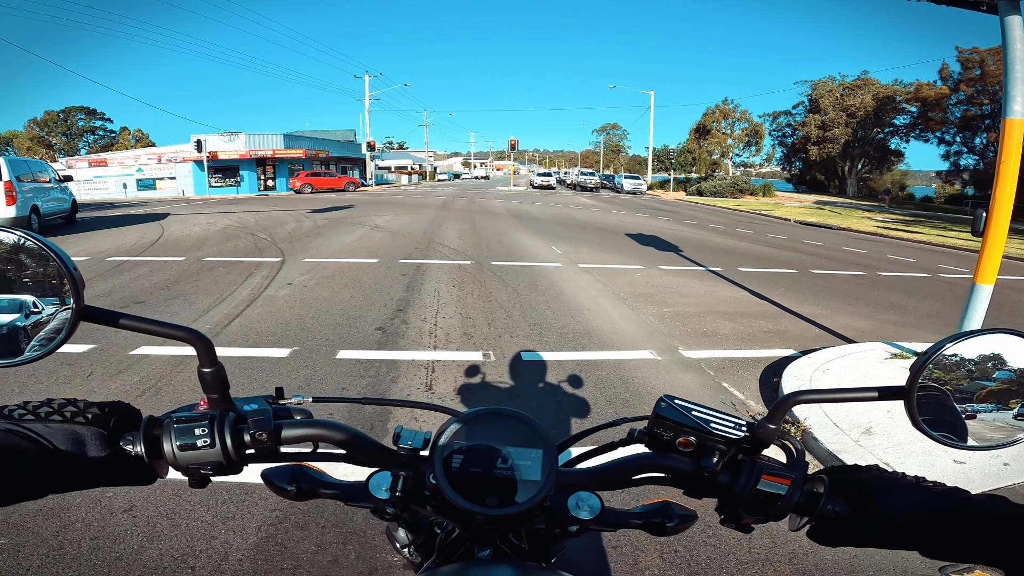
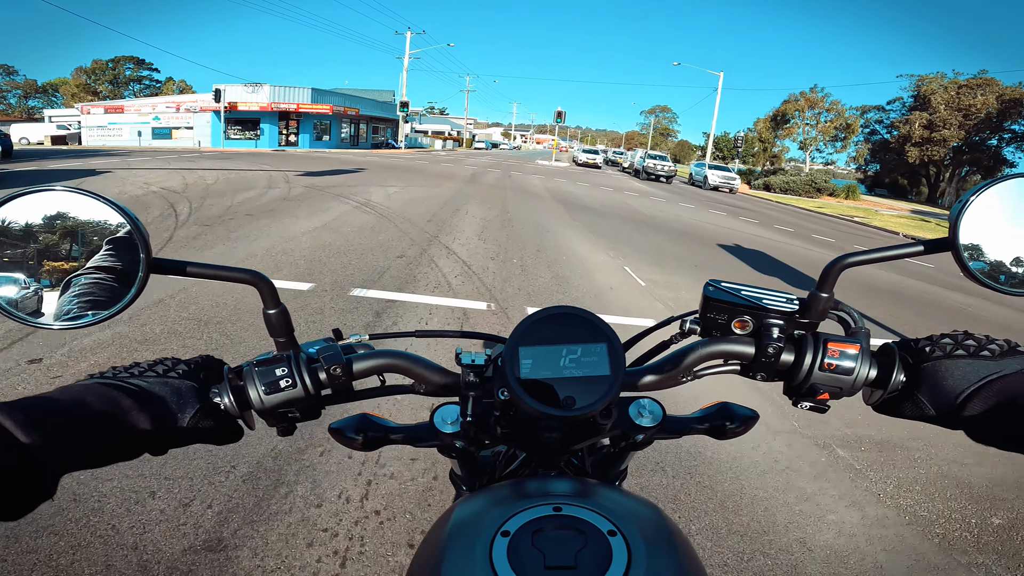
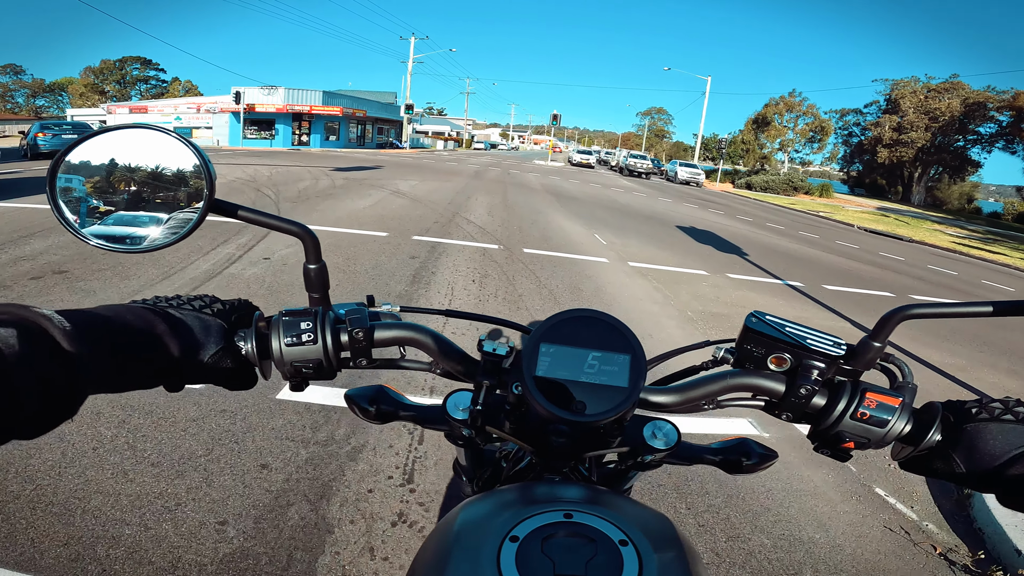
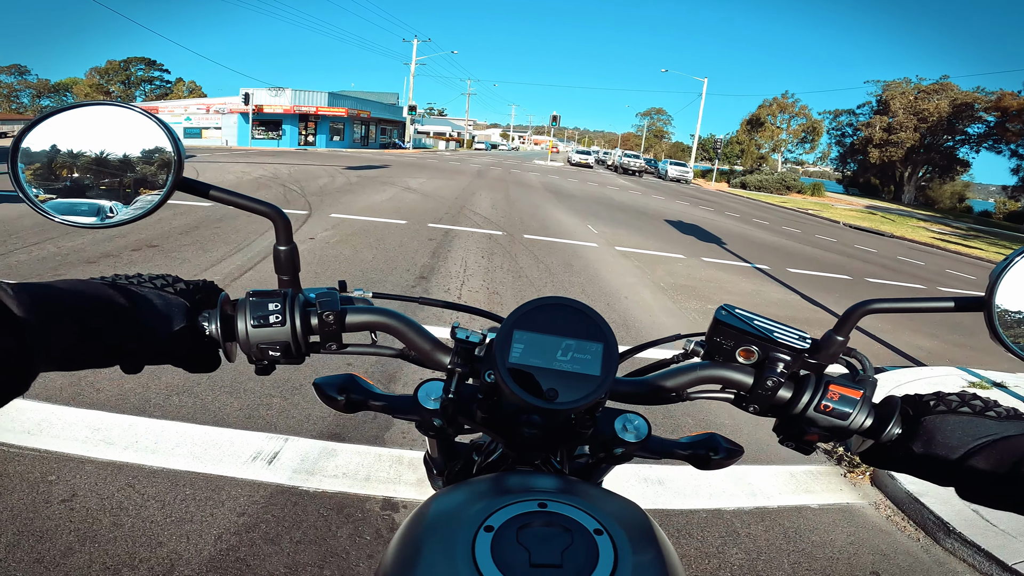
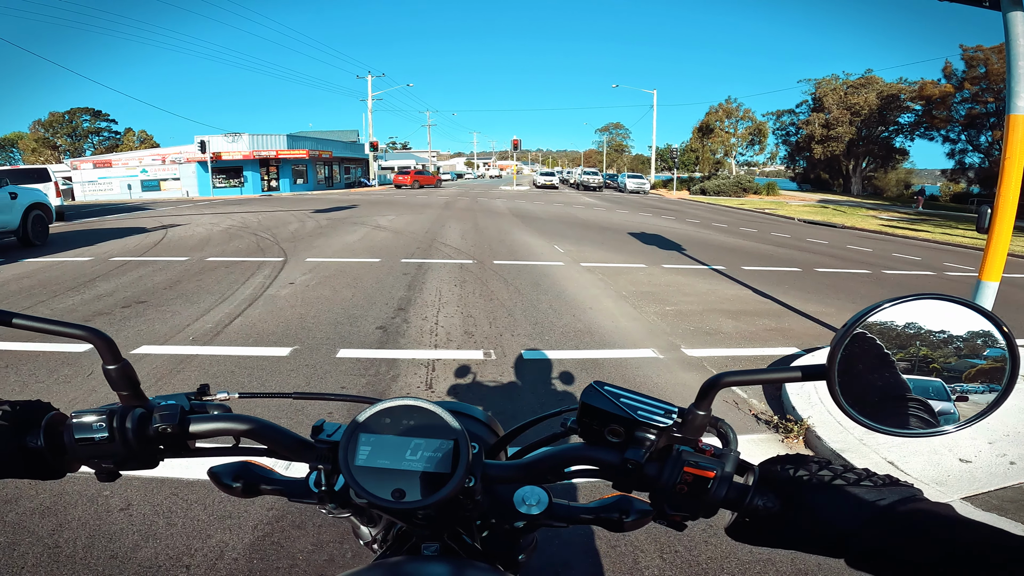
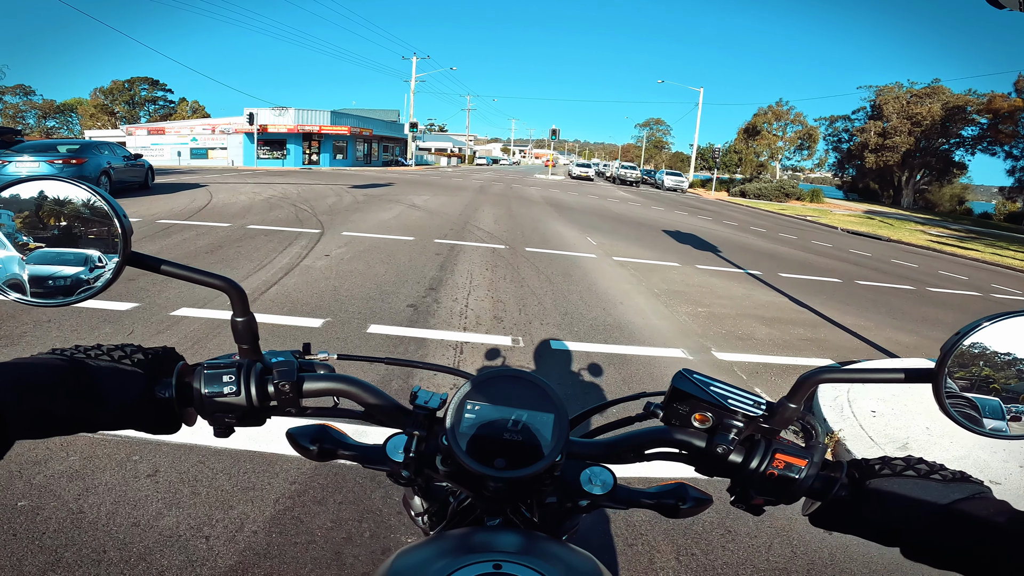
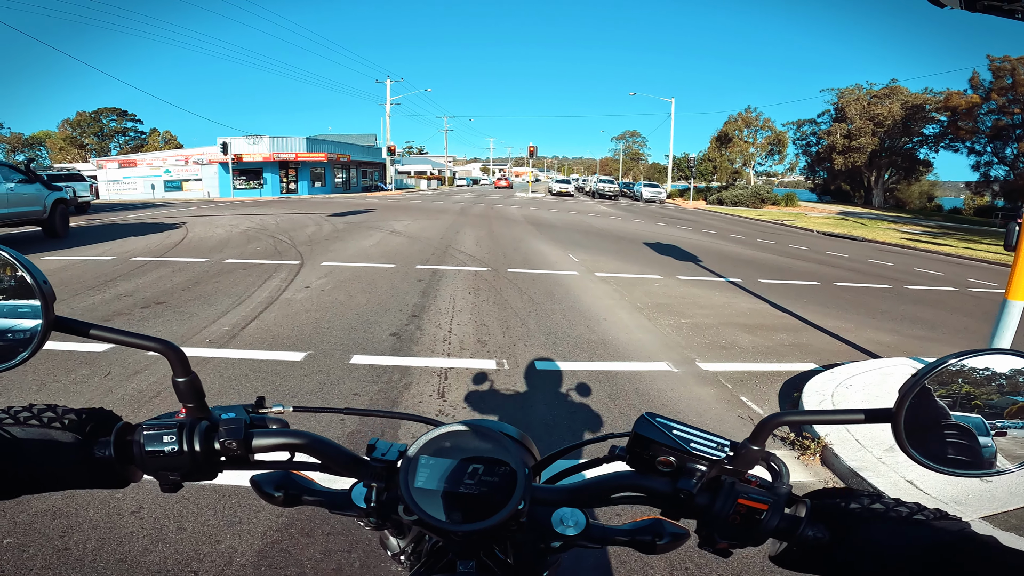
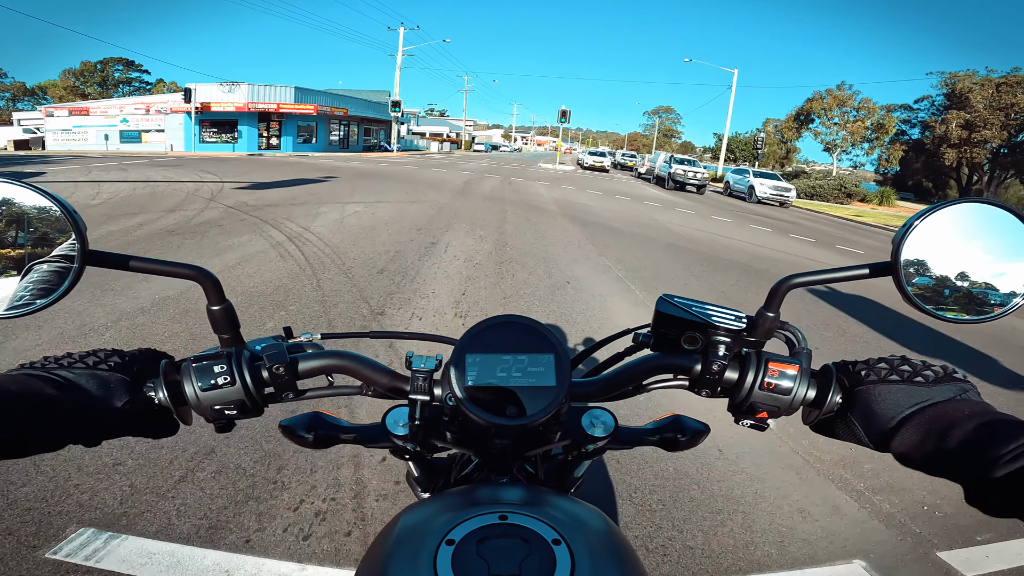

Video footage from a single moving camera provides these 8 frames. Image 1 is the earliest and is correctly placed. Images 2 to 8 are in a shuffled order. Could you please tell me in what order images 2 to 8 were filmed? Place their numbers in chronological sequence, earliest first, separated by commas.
5, 7, 6, 4, 3, 2, 8
